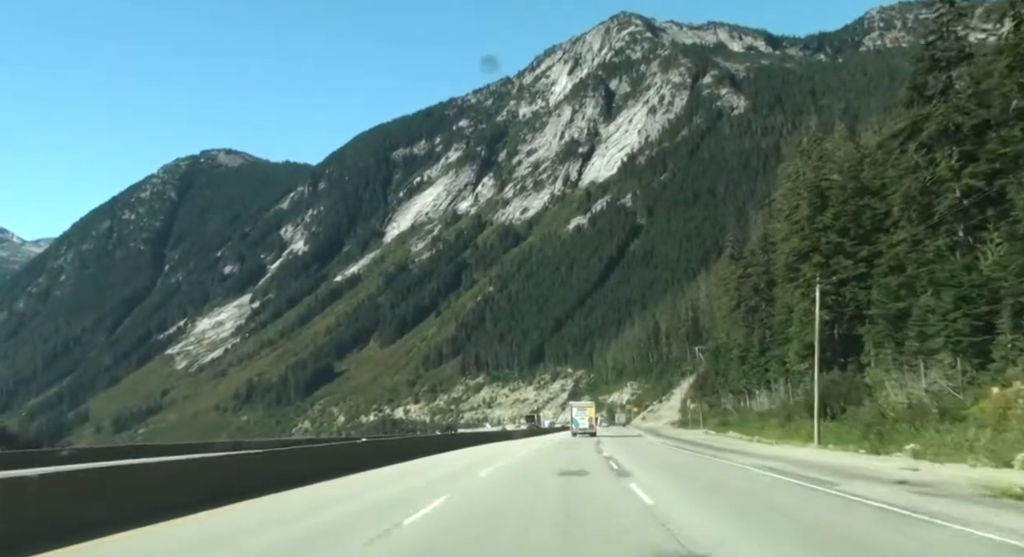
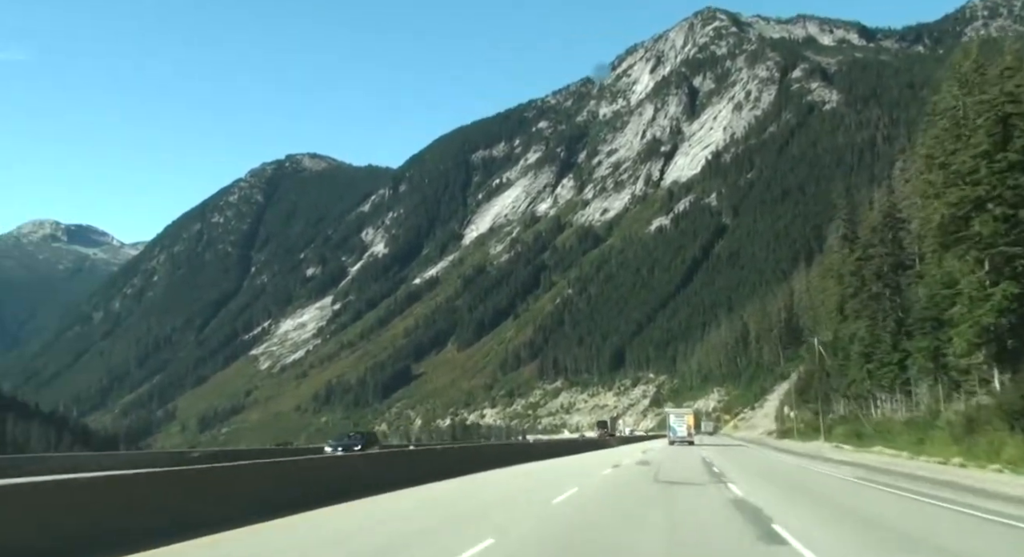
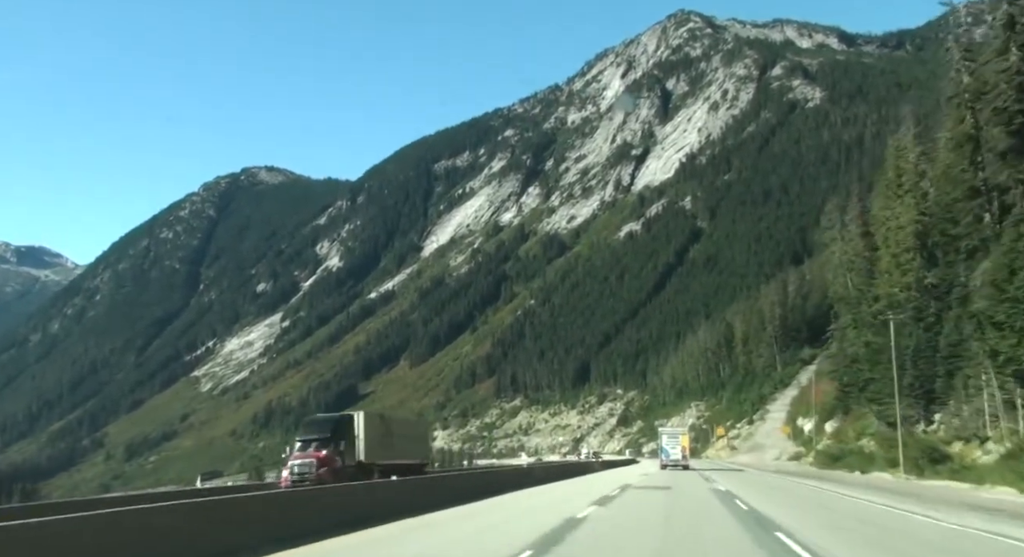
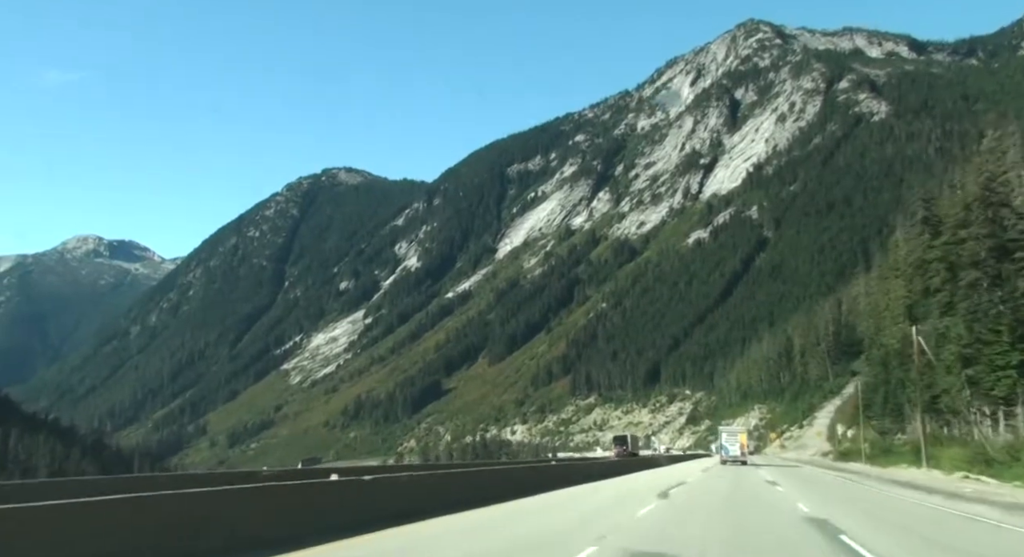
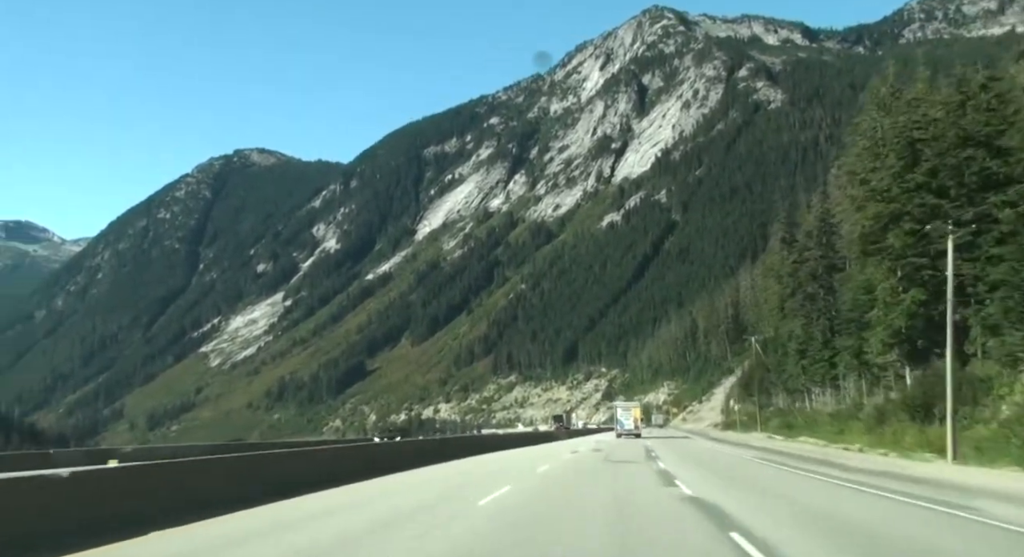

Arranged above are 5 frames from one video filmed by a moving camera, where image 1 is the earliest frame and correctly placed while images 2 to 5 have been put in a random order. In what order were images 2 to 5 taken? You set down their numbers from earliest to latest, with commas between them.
5, 2, 4, 3
